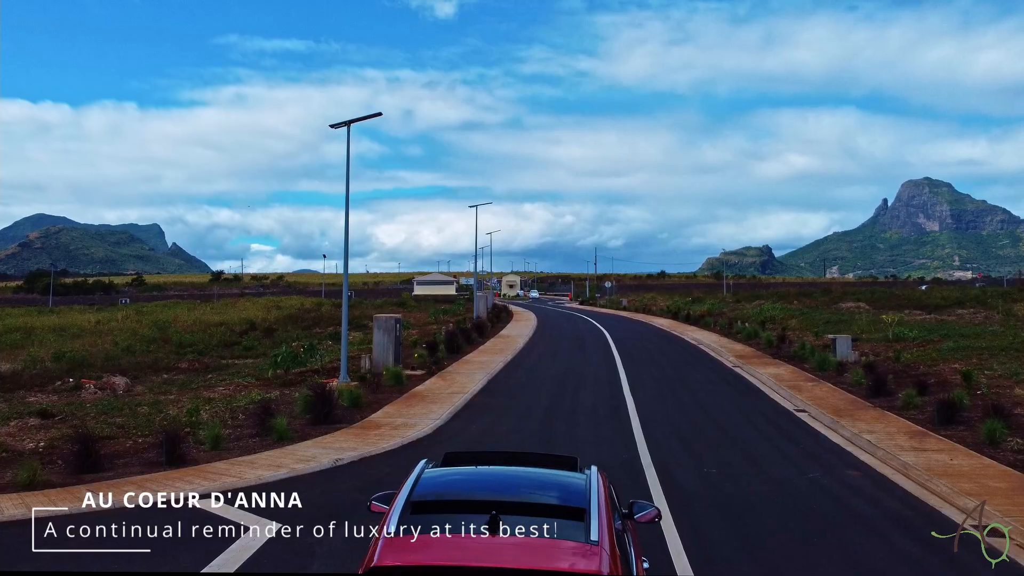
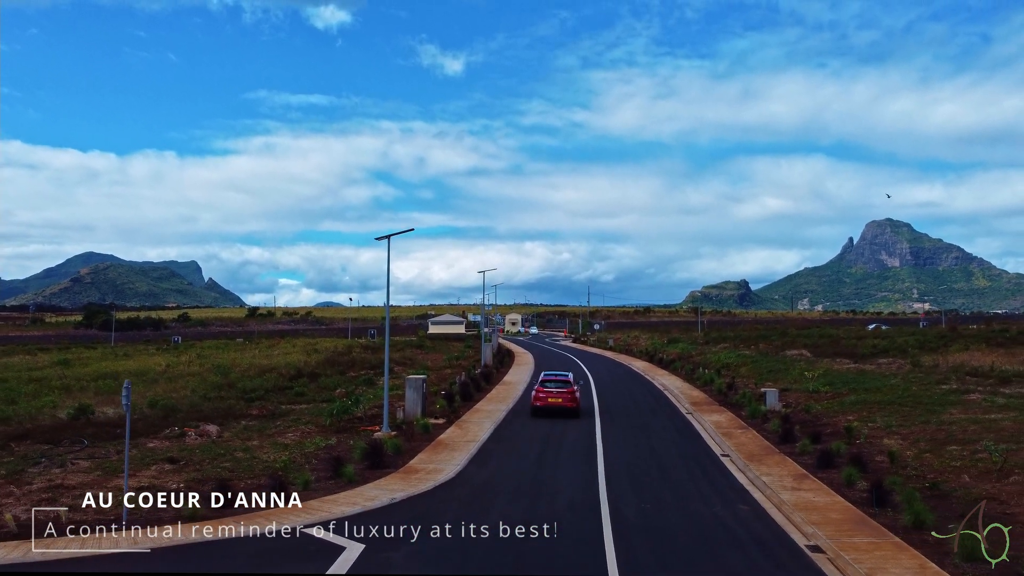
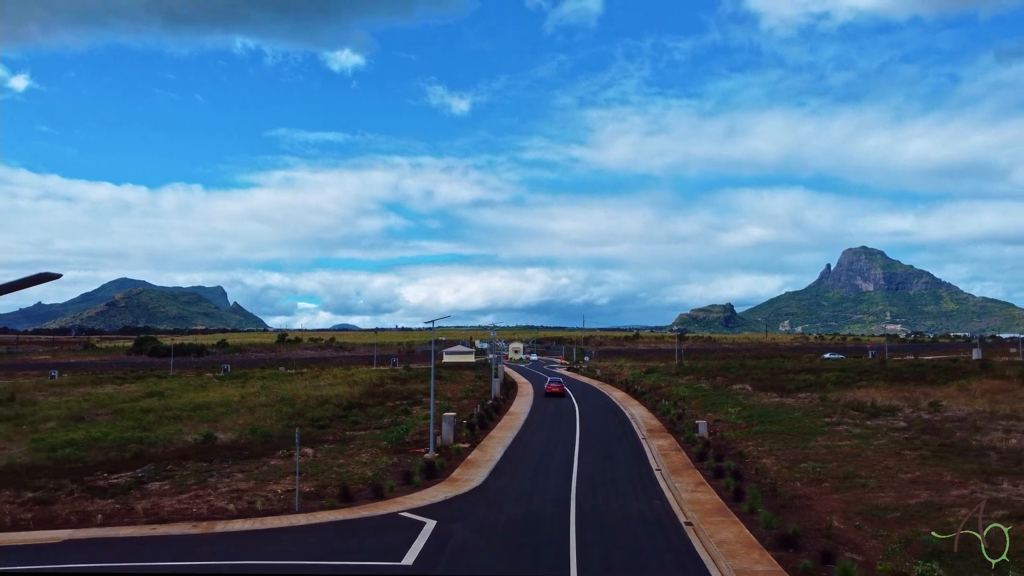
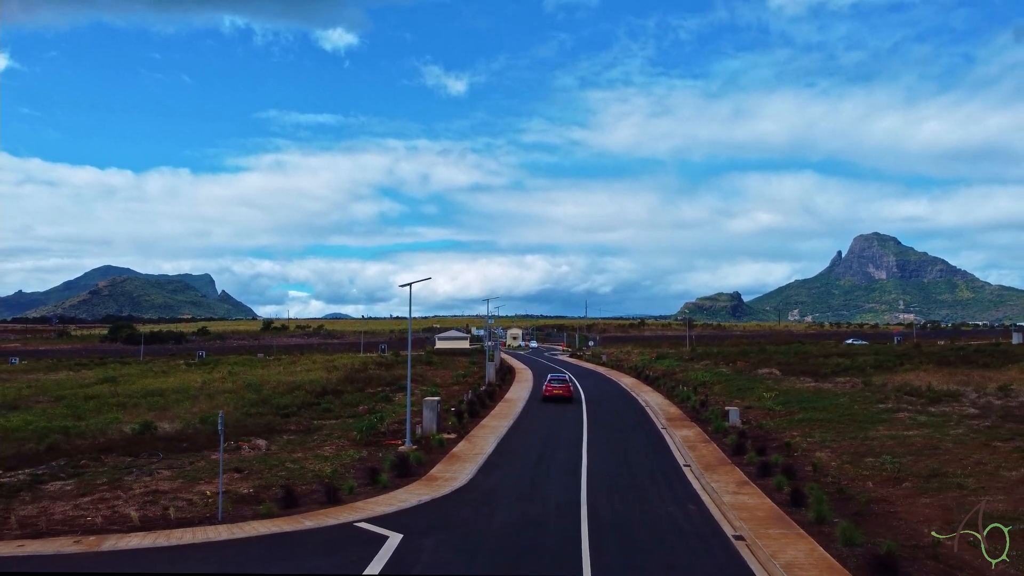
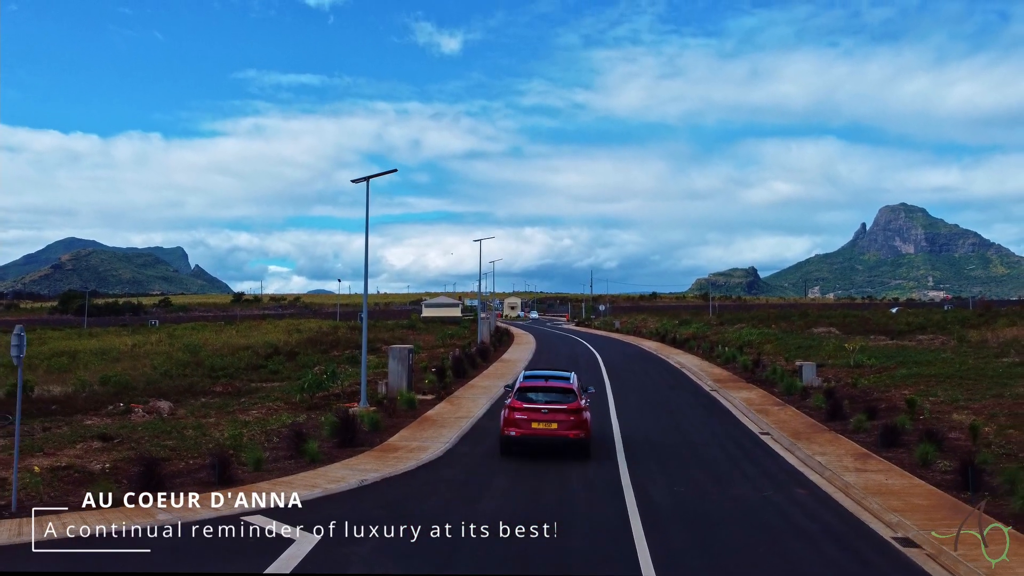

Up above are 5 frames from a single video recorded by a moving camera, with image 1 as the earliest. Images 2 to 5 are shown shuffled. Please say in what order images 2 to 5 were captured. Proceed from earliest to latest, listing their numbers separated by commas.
5, 2, 4, 3
